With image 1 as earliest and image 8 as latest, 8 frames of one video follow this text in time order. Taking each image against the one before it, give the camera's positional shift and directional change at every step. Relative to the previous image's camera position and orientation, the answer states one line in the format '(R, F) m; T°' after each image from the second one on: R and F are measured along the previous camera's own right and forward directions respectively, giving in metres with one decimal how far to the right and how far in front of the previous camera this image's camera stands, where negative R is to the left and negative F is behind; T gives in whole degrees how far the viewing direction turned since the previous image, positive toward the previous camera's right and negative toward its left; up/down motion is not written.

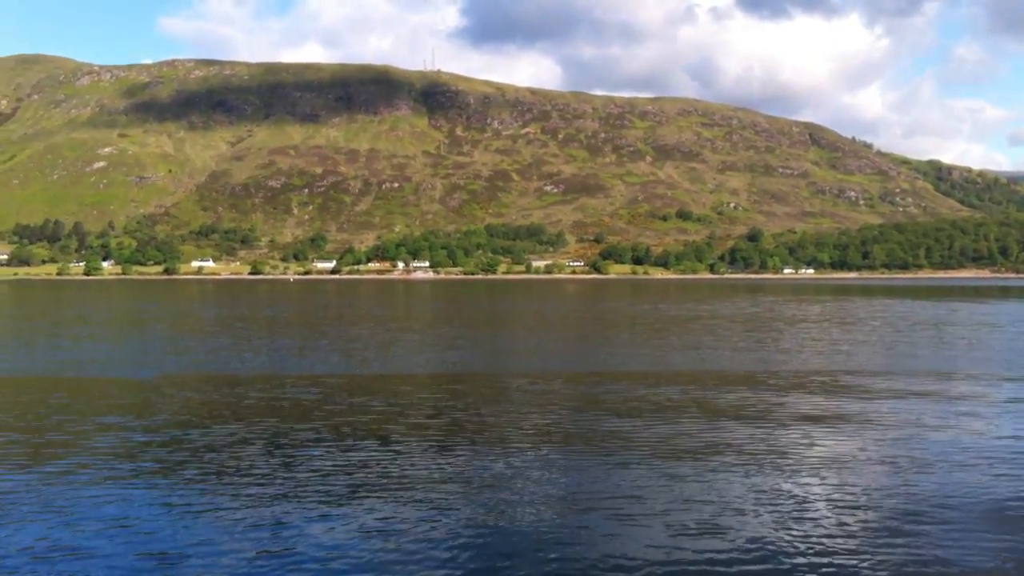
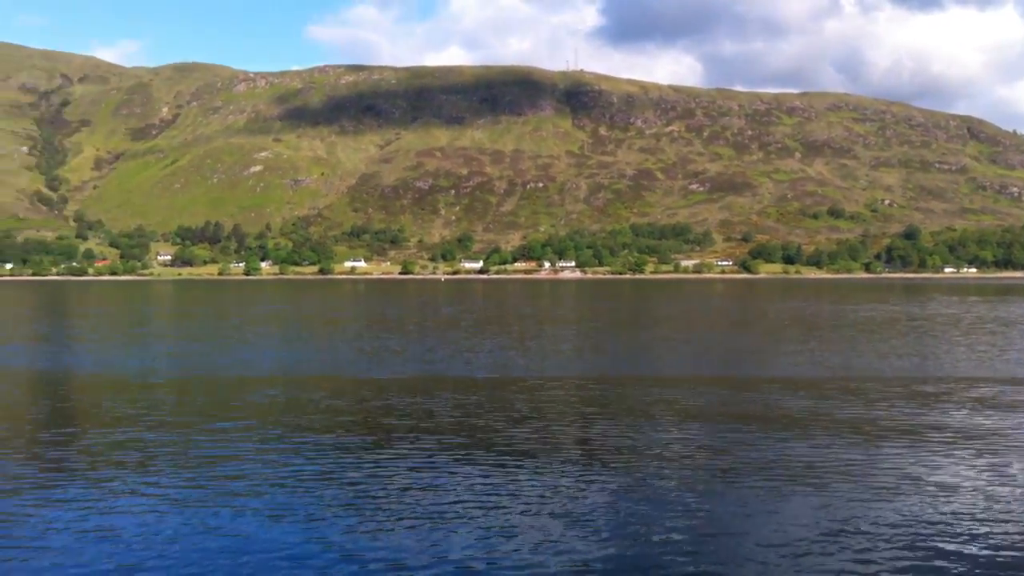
(-1.7, 0.0) m; -7°
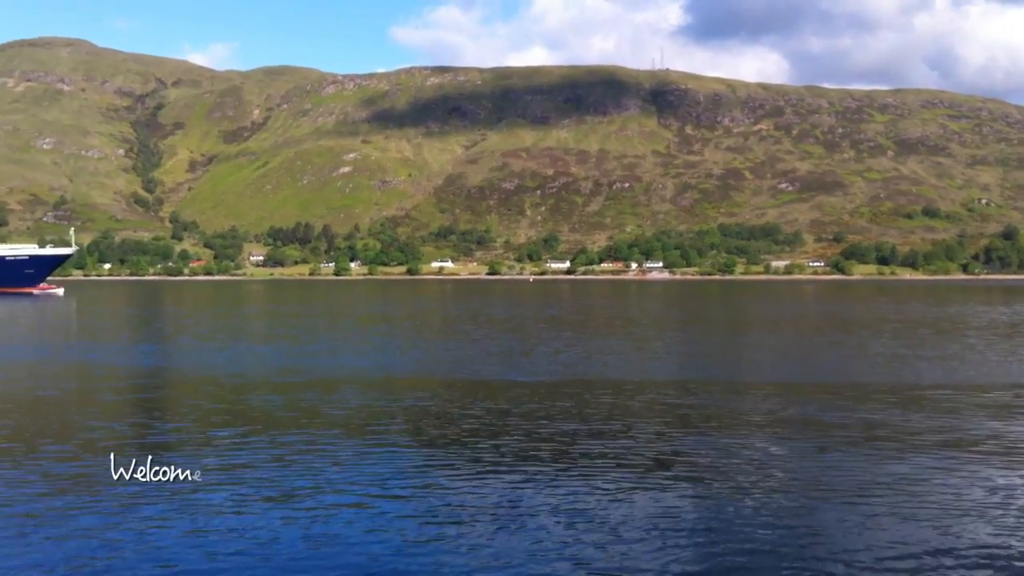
(-1.3, +0.1) m; -4°
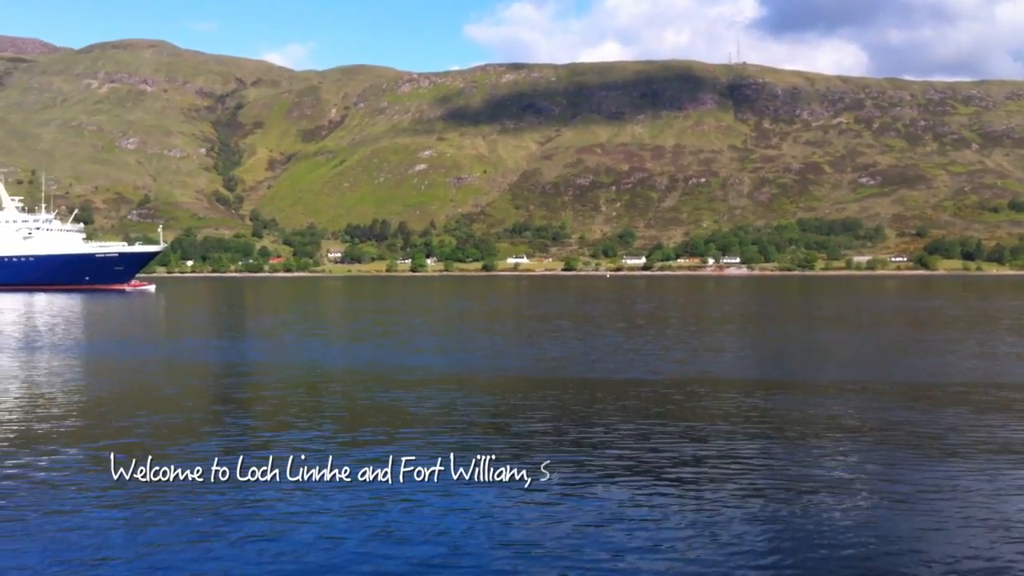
(-0.7, 0.0) m; -4°
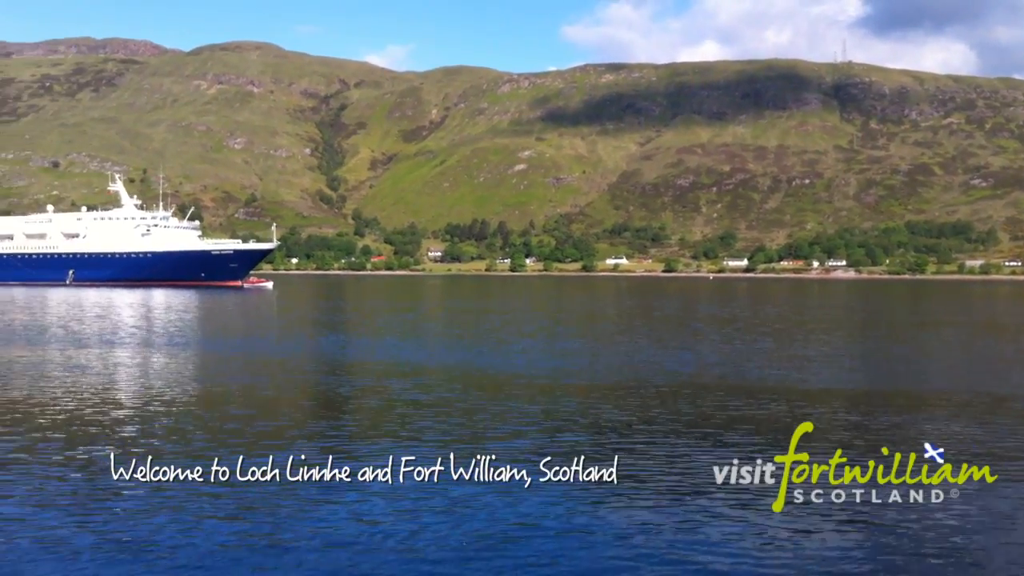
(-1.6, +0.1) m; -4°
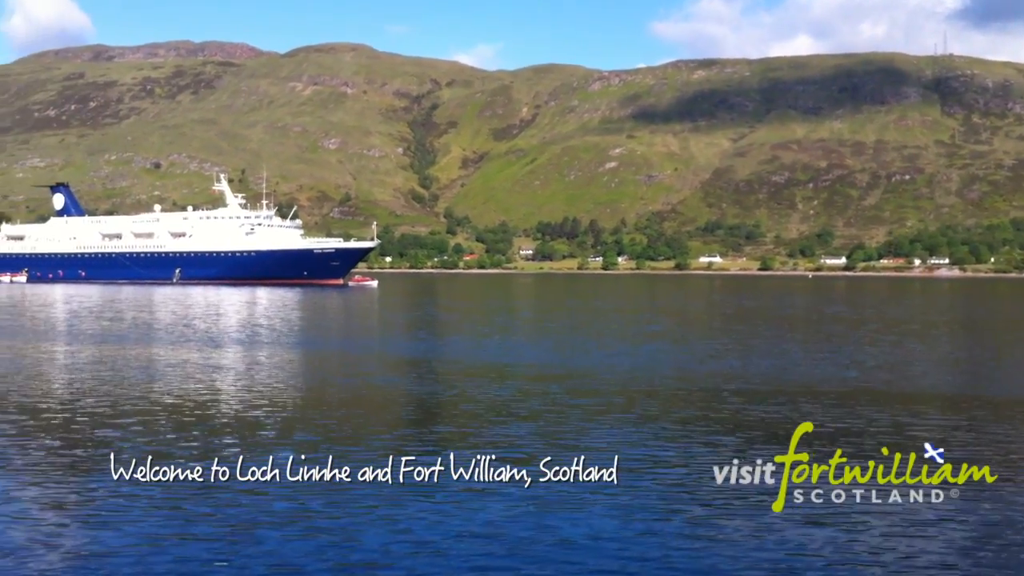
(-1.5, +0.1) m; -4°
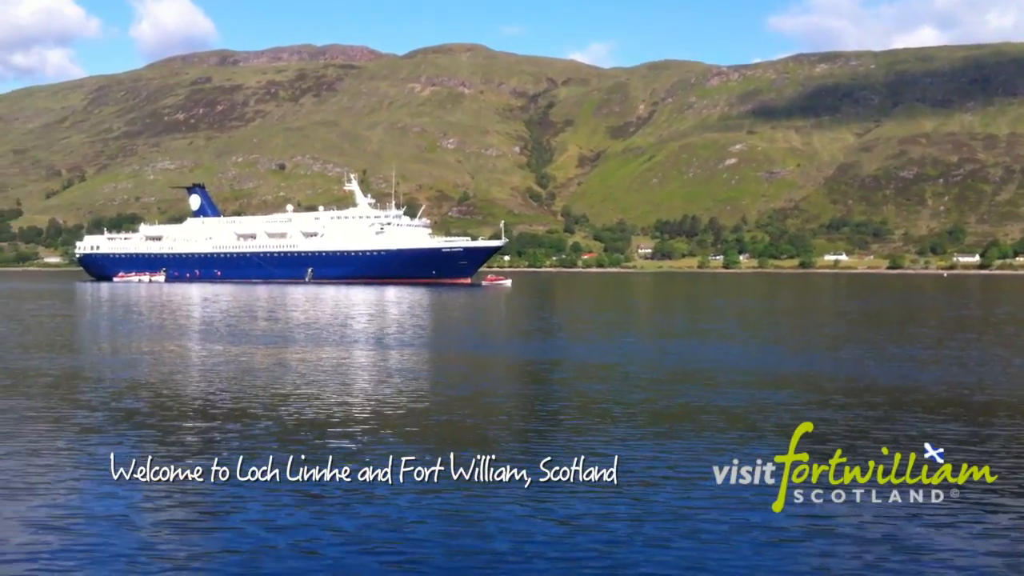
(-2.2, +0.2) m; -5°
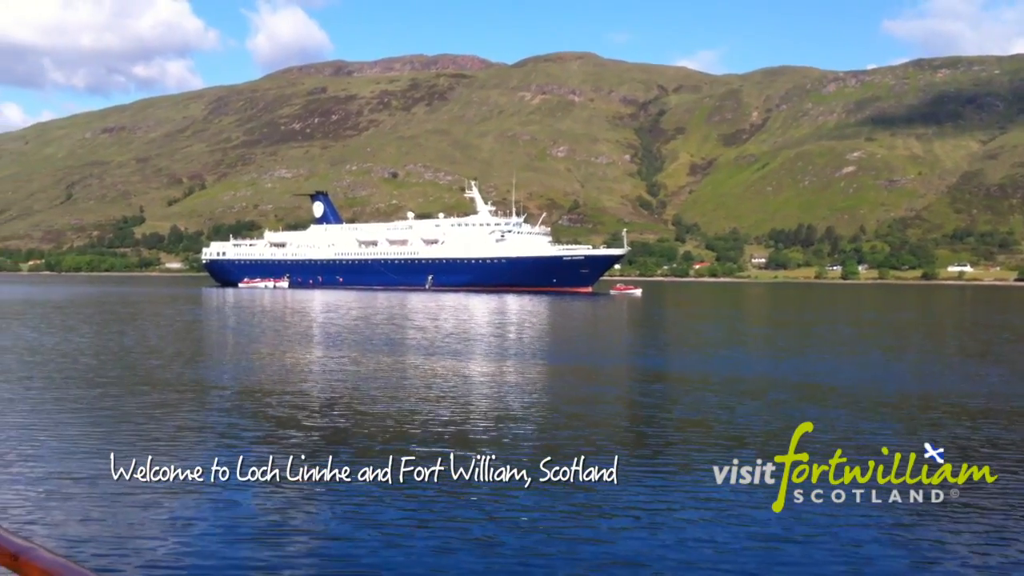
(-2.5, +0.2) m; -5°
